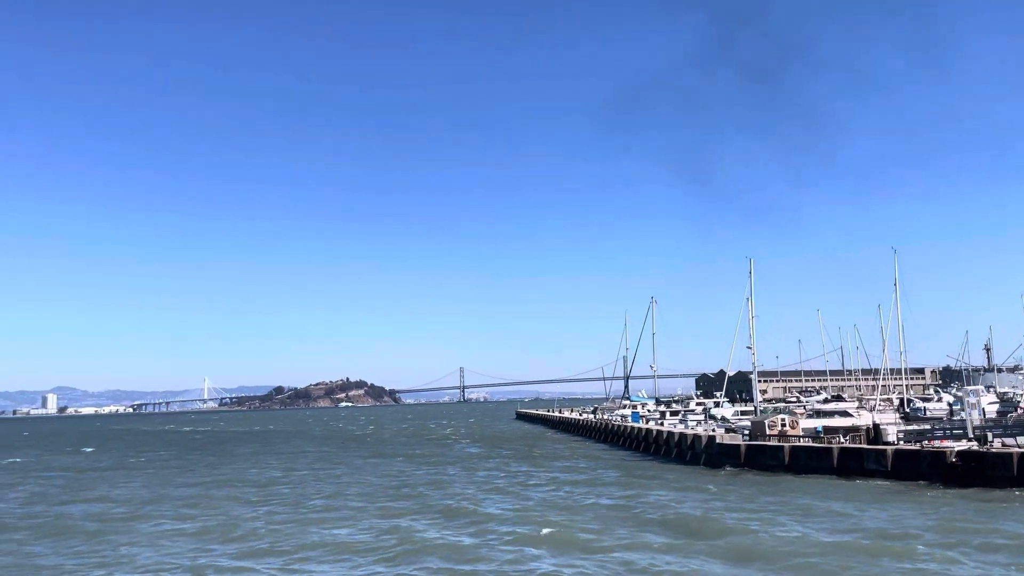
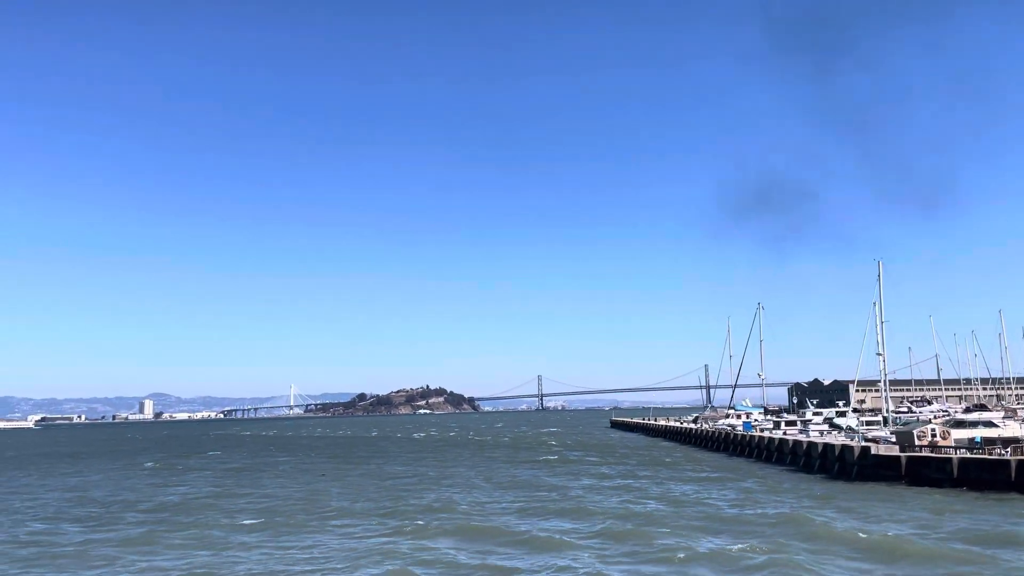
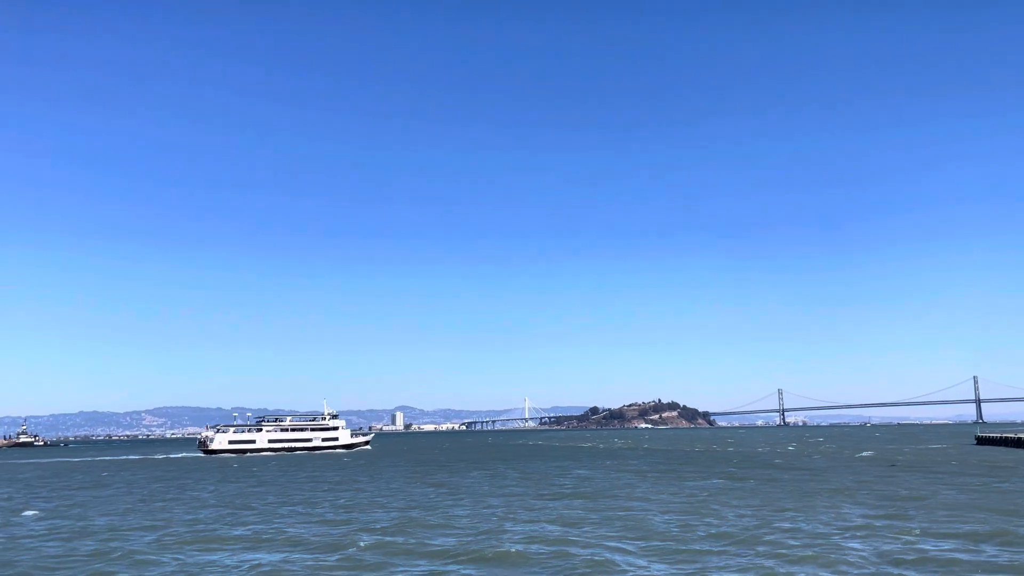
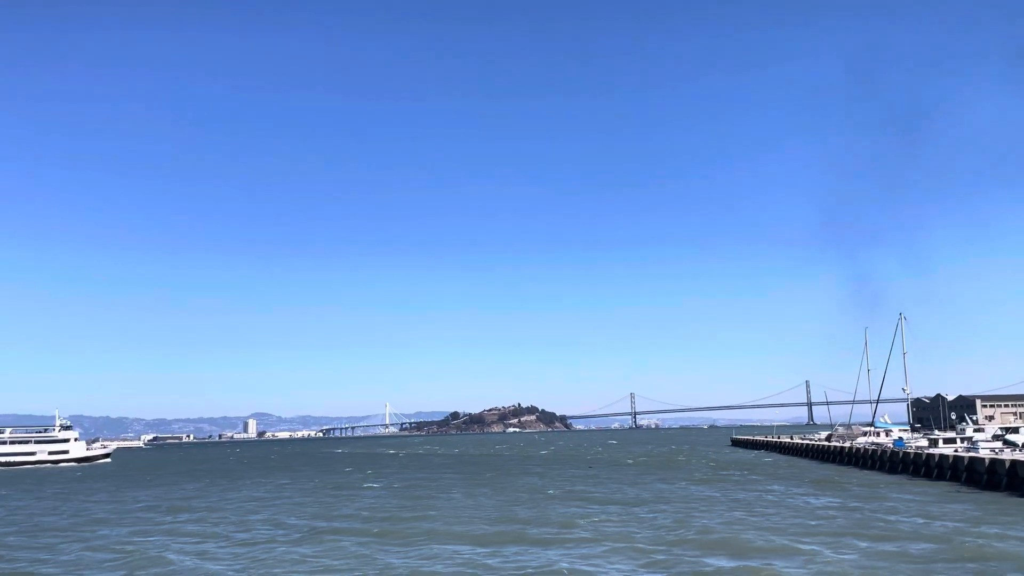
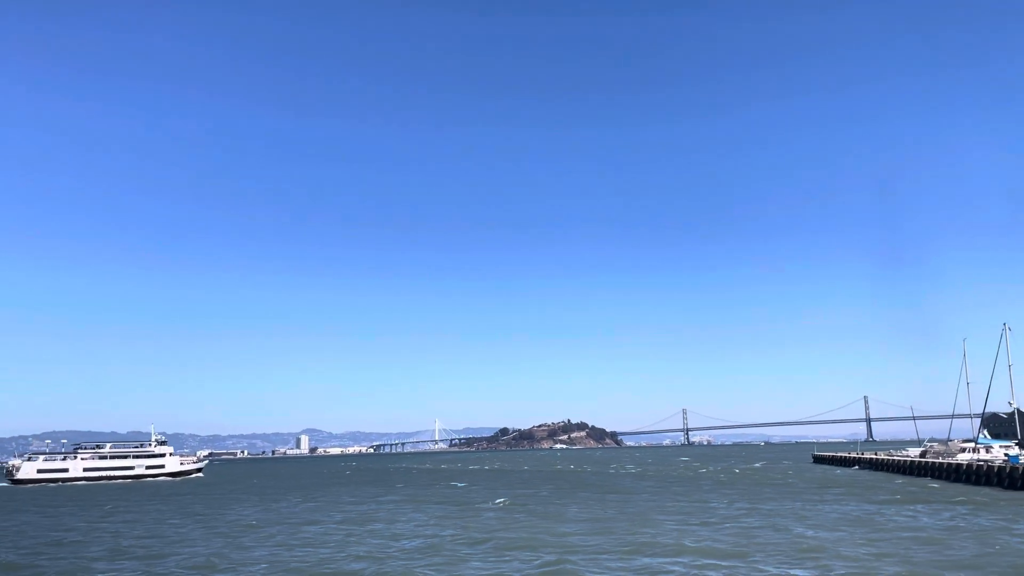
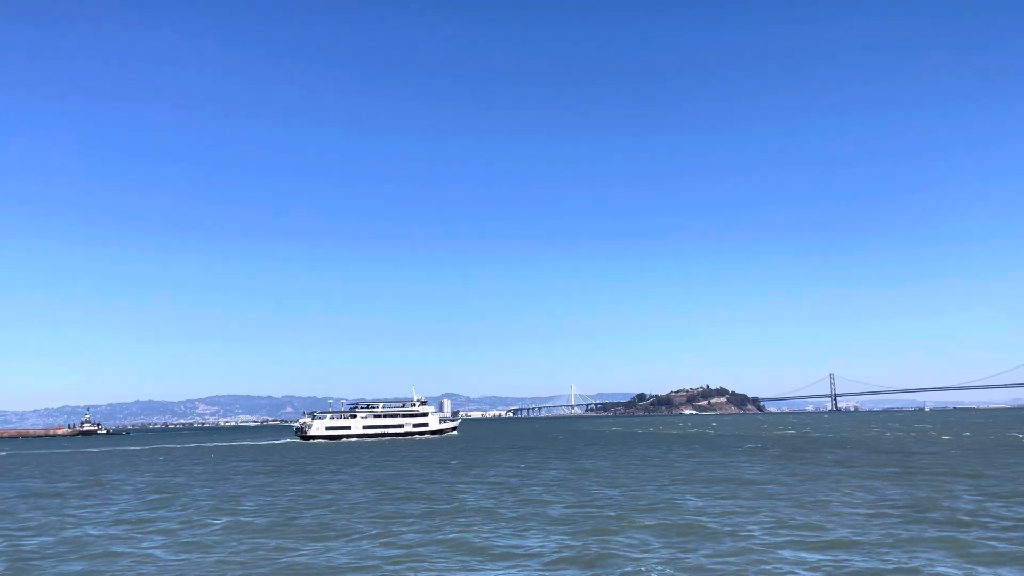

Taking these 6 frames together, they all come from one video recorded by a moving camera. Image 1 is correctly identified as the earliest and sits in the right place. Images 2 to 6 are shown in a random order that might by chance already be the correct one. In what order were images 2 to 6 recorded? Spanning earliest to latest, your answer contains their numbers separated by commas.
2, 4, 5, 3, 6
